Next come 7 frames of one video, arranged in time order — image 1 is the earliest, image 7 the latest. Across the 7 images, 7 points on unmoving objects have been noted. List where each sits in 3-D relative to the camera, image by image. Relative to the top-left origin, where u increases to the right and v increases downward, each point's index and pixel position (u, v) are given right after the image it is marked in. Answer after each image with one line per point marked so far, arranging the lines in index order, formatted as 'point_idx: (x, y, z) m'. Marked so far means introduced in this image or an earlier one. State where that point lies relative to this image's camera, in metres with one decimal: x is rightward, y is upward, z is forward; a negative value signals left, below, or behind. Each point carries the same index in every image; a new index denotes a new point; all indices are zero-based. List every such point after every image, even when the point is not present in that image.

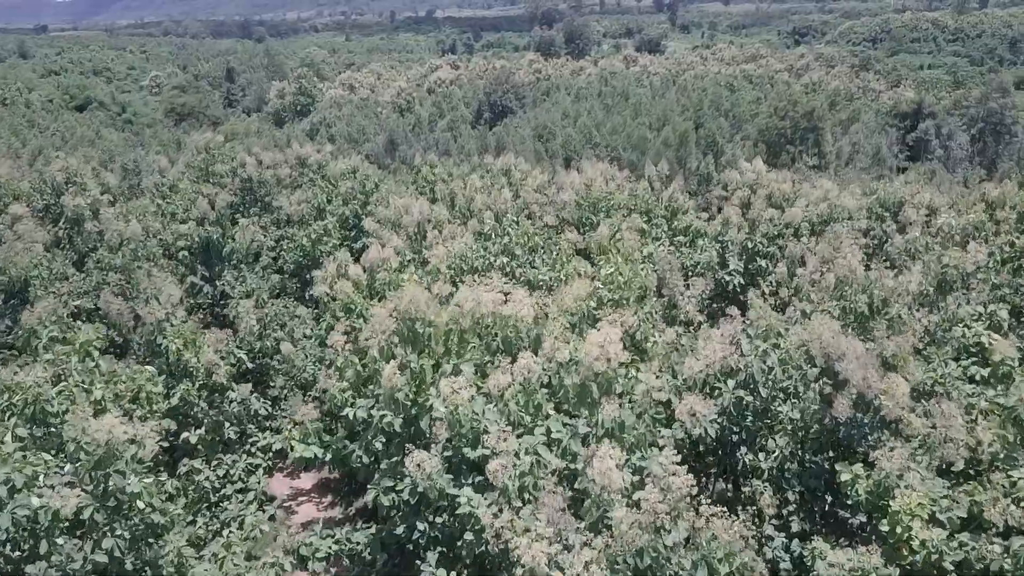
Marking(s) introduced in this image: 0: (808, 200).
0: (+6.5, +1.9, +18.5) m
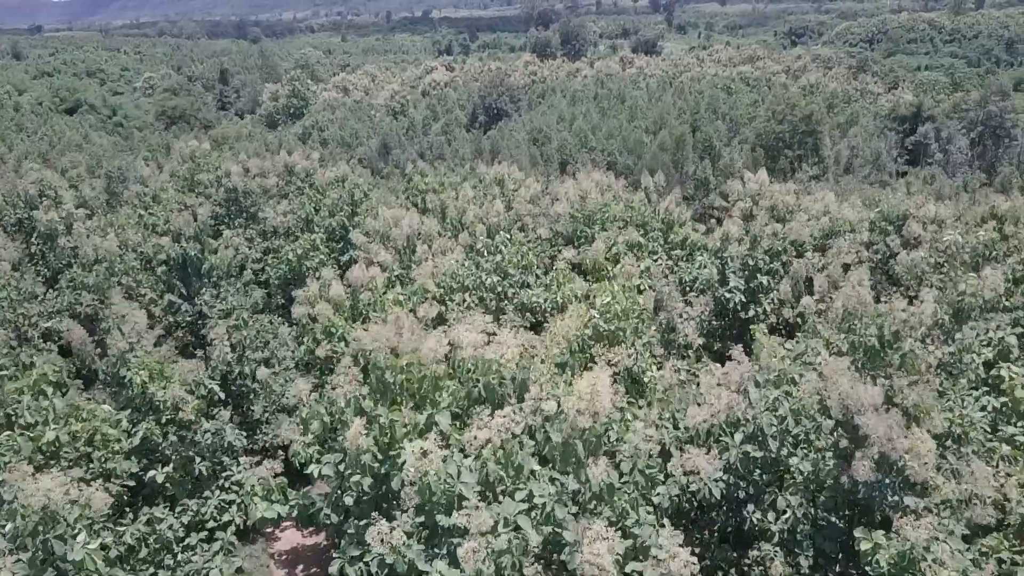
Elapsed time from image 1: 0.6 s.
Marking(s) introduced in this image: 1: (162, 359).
0: (+6.3, +1.6, +17.8) m
1: (-4.8, -1.0, +11.5) m
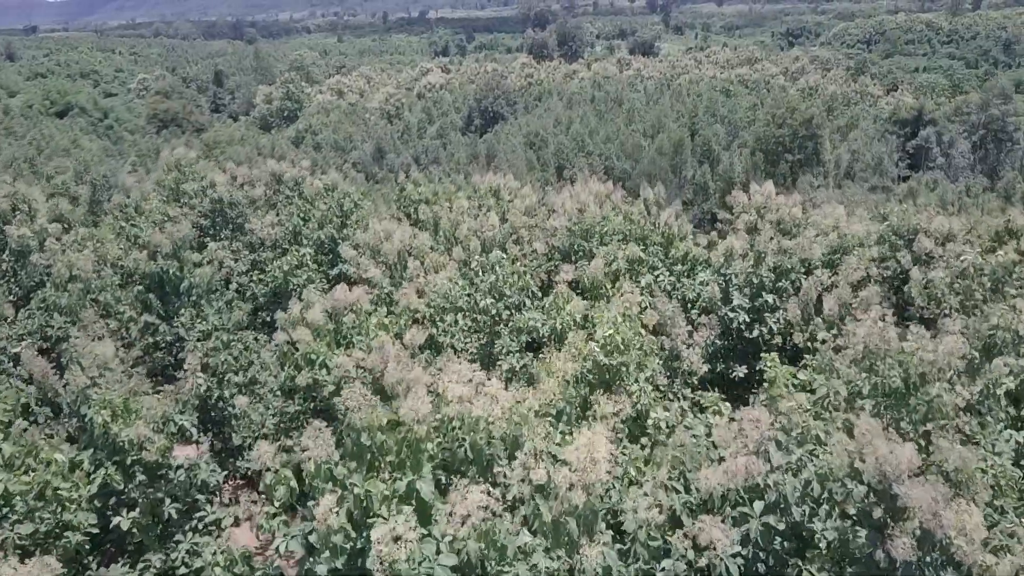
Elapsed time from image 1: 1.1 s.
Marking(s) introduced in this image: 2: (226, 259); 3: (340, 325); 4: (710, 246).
0: (+6.2, +1.2, +17.1) m
1: (-4.9, -1.3, +10.8) m
2: (-6.6, +0.7, +19.6) m
3: (-2.8, -0.7, +13.8) m
4: (+4.1, +0.9, +17.7) m
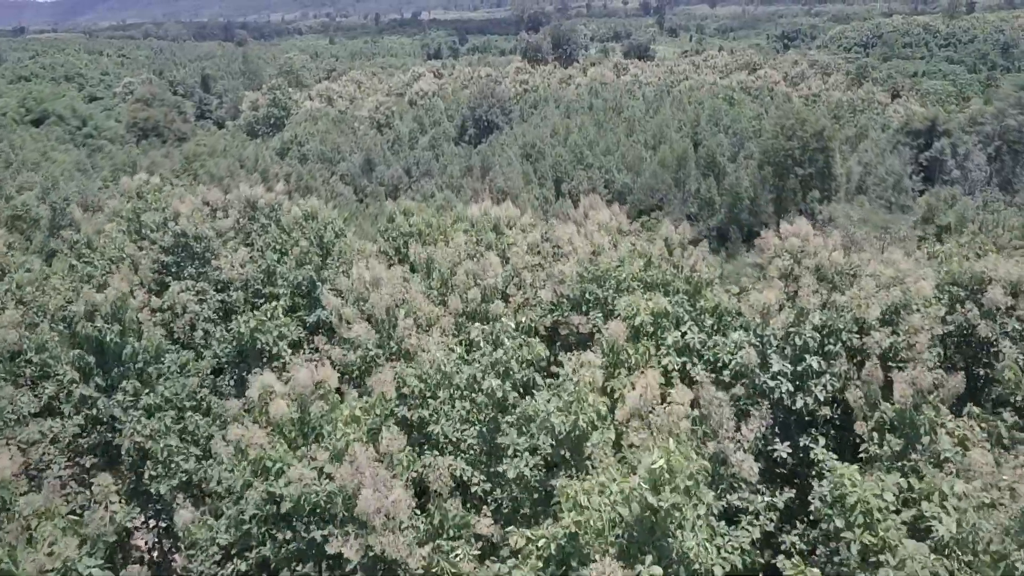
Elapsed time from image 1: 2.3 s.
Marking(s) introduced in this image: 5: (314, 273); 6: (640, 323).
0: (+6.2, +0.2, +14.9) m
1: (-4.8, -2.3, +8.4) m
2: (-6.6, -0.3, +17.2) m
3: (-2.8, -1.7, +11.5) m
4: (+4.2, -0.1, +15.5) m
5: (-4.4, +0.4, +18.5) m
6: (+2.1, -0.6, +14.2) m
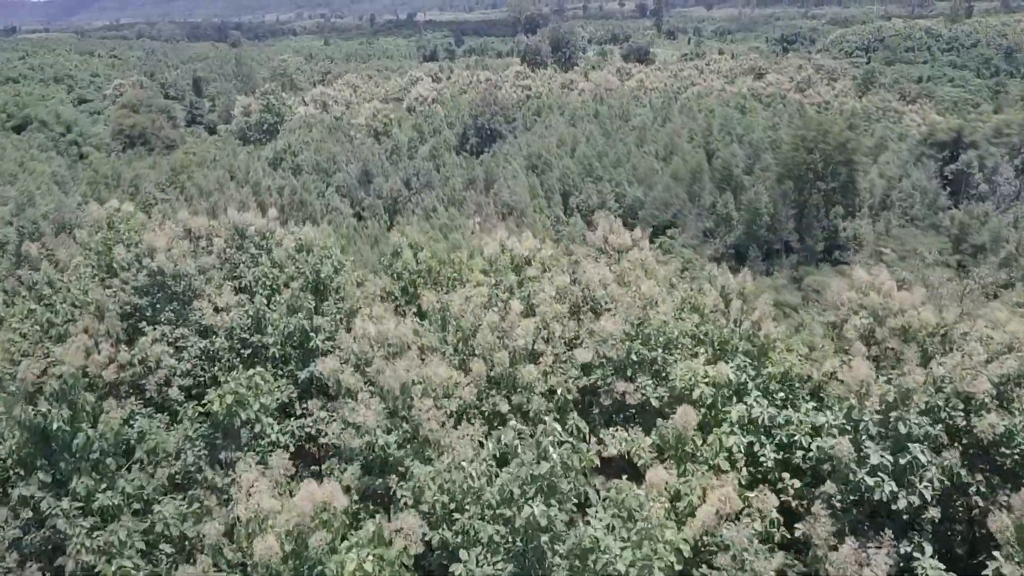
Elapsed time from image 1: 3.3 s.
0: (+6.7, -0.7, +12.6) m
1: (-4.3, -3.2, +6.0) m
2: (-6.1, -1.3, +14.8) m
3: (-2.3, -2.6, +9.1) m
4: (+4.6, -1.1, +13.1) m
5: (-3.9, -0.6, +16.1) m
6: (+2.6, -1.5, +11.9) m
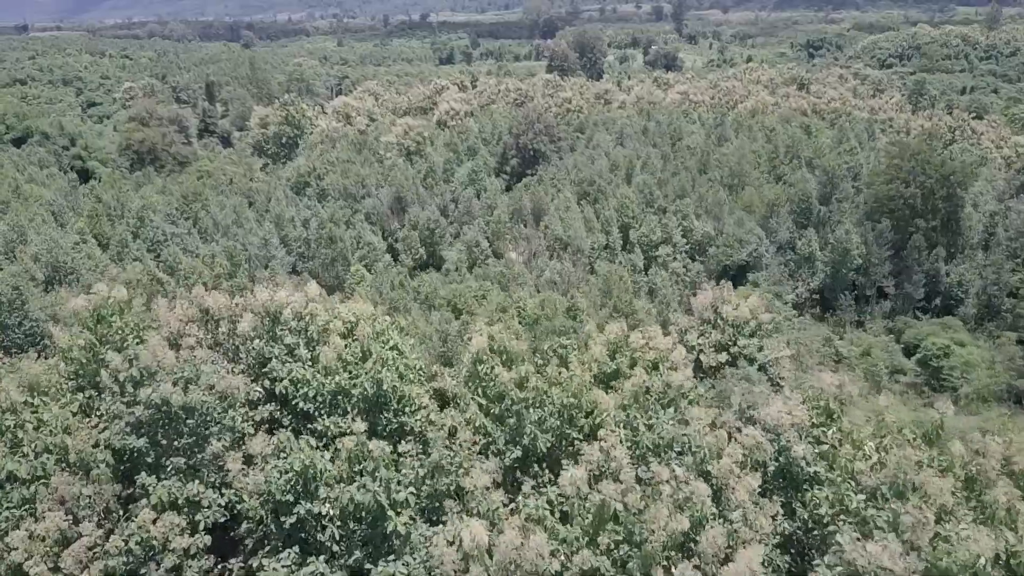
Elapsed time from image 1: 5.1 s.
0: (+8.8, -2.8, +7.7) m
1: (-2.3, -5.2, +1.2) m
2: (-4.0, -3.2, +10.0) m
3: (-0.3, -4.6, +4.3) m
4: (+6.7, -3.1, +8.3) m
5: (-1.8, -2.5, +11.3) m
6: (+4.6, -3.6, +7.0) m
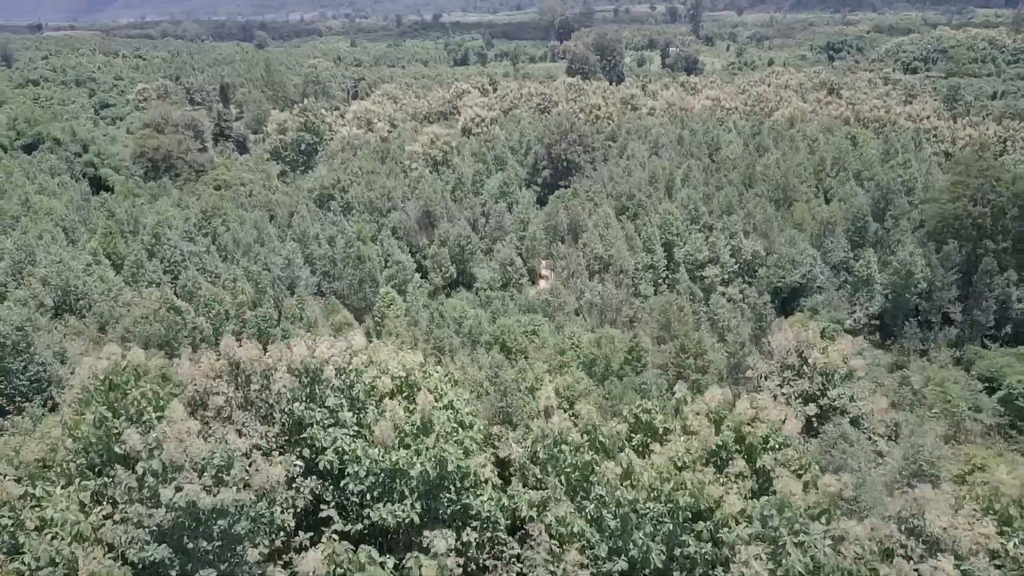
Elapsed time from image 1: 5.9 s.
0: (+9.9, -3.8, +5.3) m
1: (-1.2, -6.1, -1.0) m
2: (-2.8, -4.1, +7.8) m
3: (+0.9, -5.5, +2.0) m
4: (+7.9, -4.1, +5.9) m
5: (-0.6, -3.4, +9.1) m
6: (+5.8, -4.5, +4.7) m
